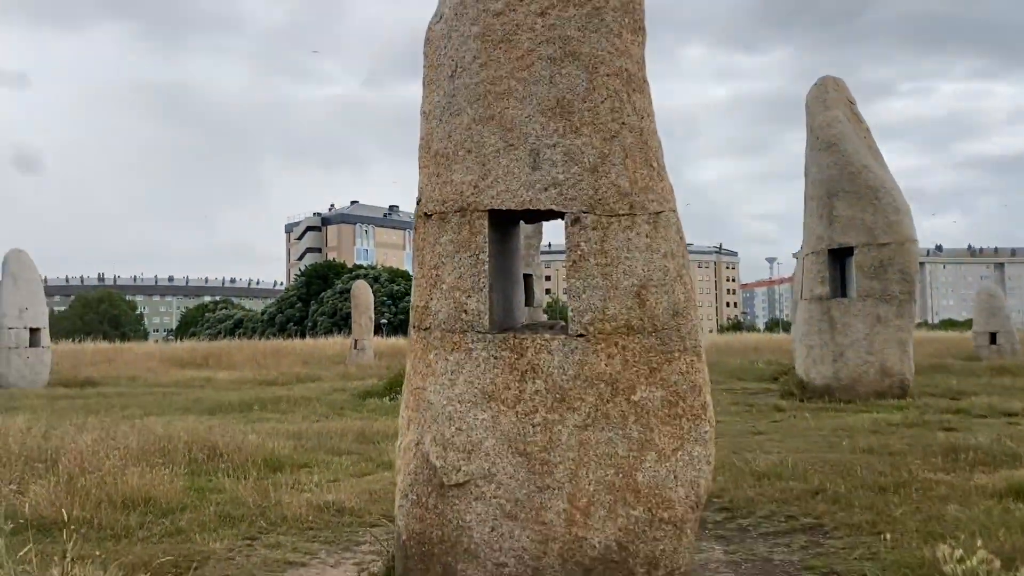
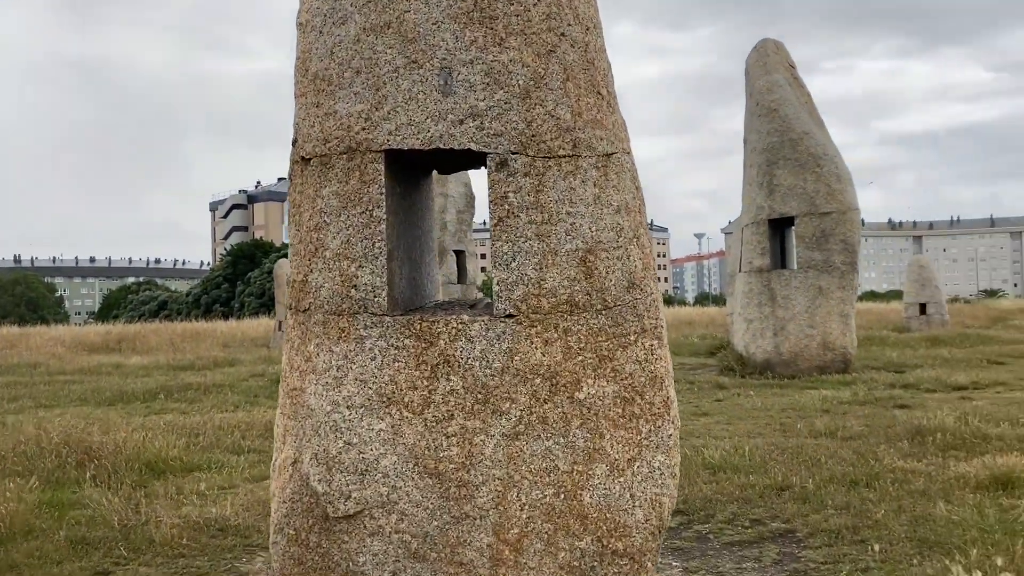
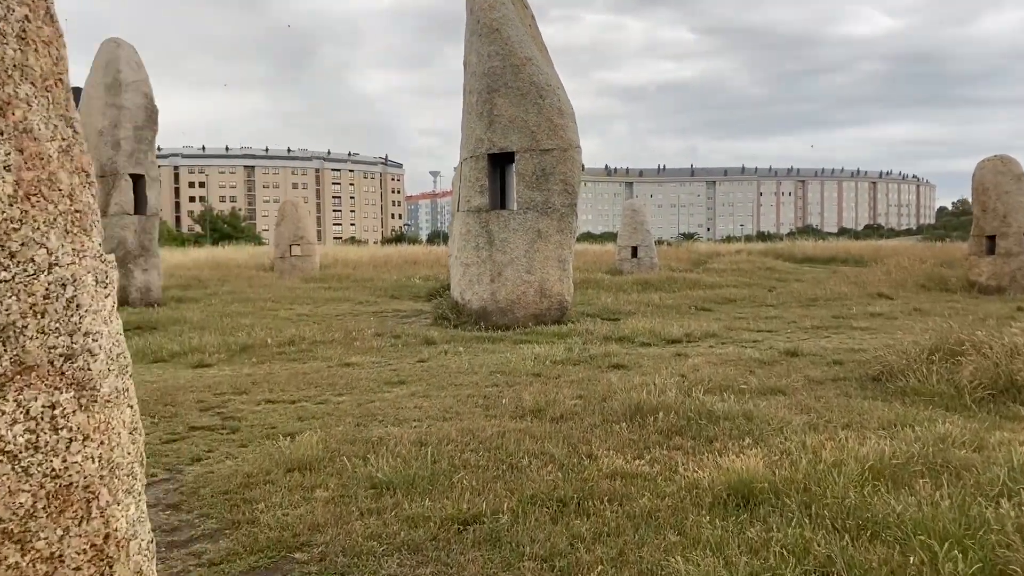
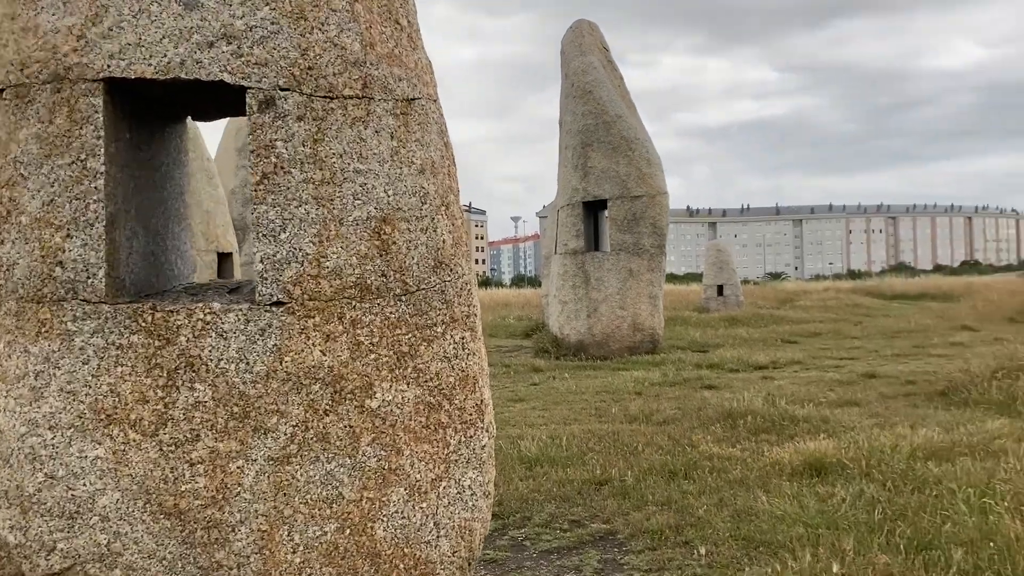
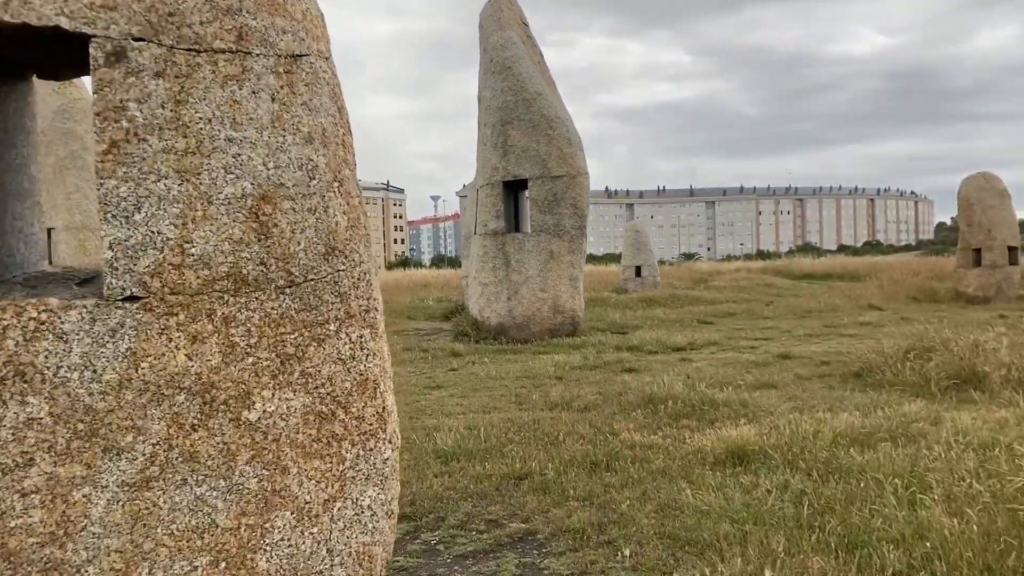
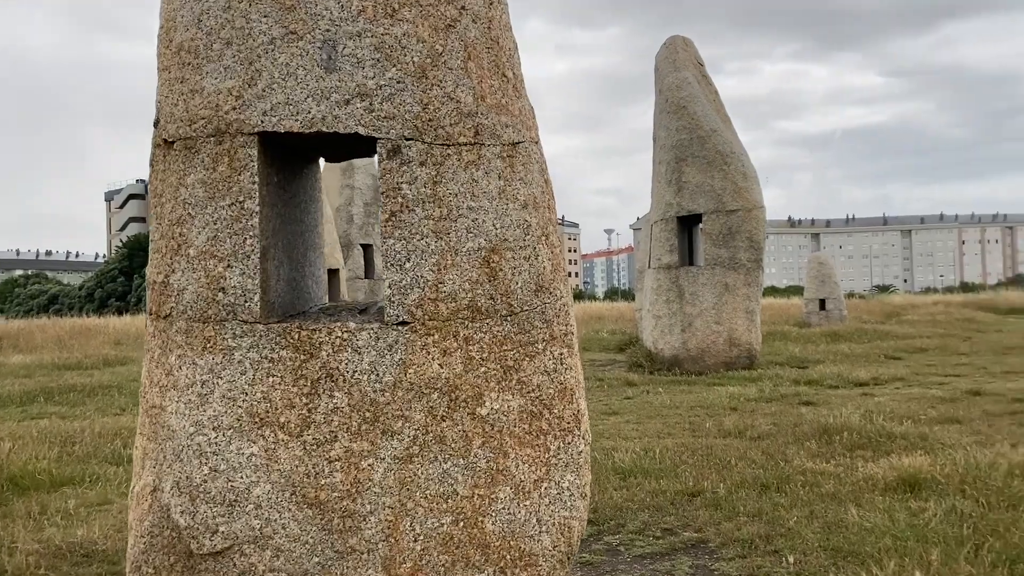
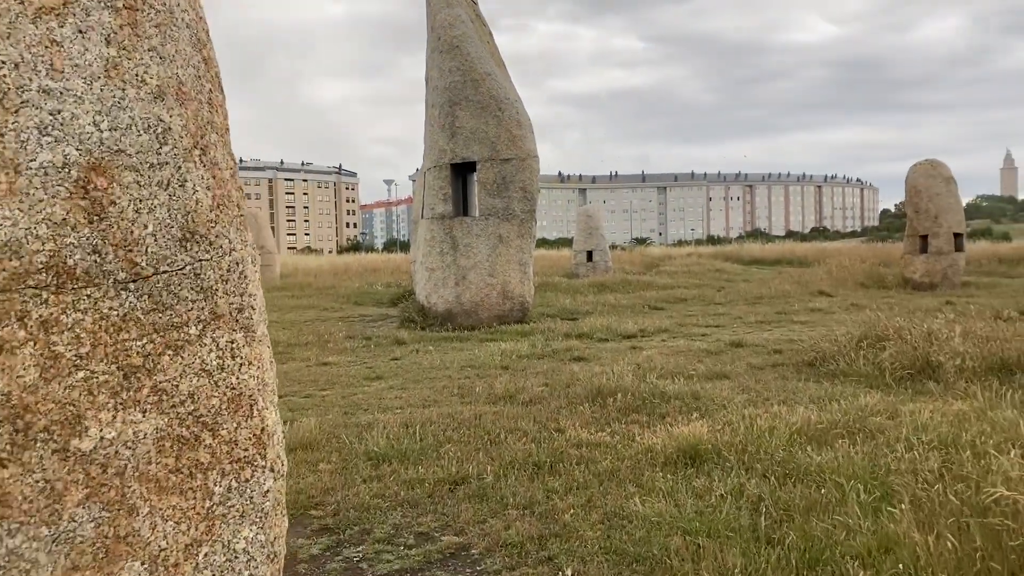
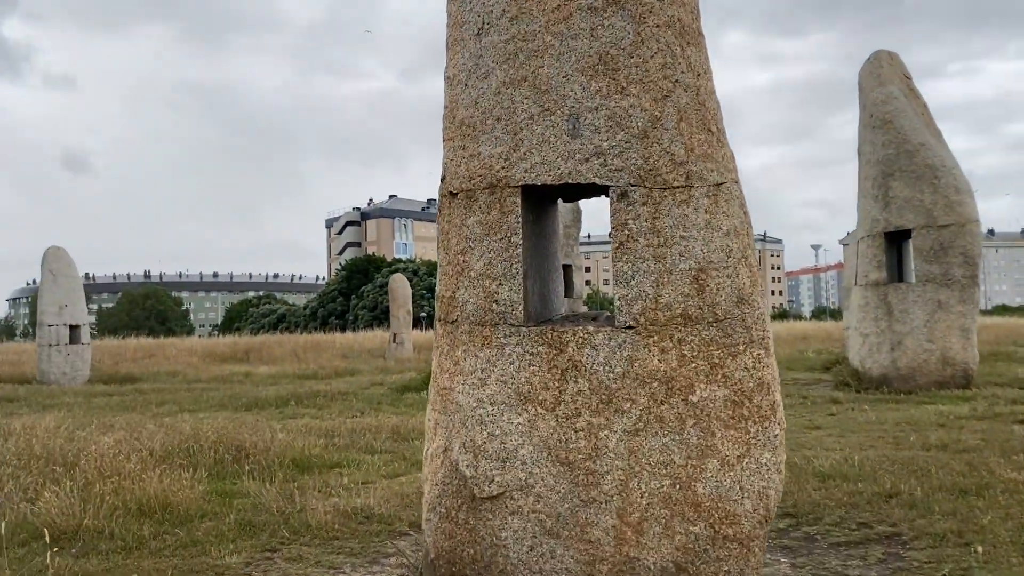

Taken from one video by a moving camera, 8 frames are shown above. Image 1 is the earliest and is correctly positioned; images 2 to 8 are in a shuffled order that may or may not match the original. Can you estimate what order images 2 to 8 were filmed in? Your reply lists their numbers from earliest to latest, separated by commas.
8, 2, 6, 4, 5, 7, 3
